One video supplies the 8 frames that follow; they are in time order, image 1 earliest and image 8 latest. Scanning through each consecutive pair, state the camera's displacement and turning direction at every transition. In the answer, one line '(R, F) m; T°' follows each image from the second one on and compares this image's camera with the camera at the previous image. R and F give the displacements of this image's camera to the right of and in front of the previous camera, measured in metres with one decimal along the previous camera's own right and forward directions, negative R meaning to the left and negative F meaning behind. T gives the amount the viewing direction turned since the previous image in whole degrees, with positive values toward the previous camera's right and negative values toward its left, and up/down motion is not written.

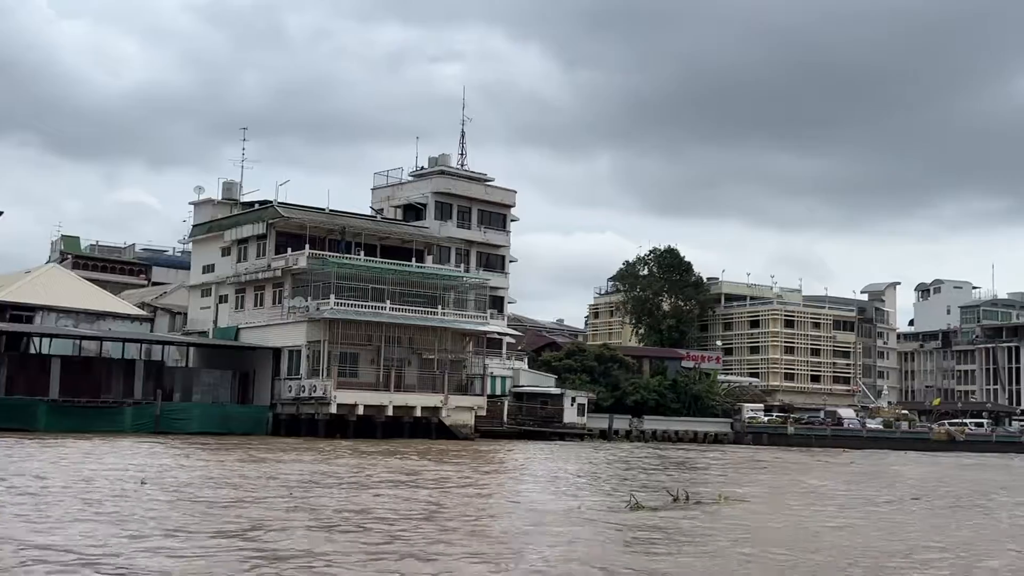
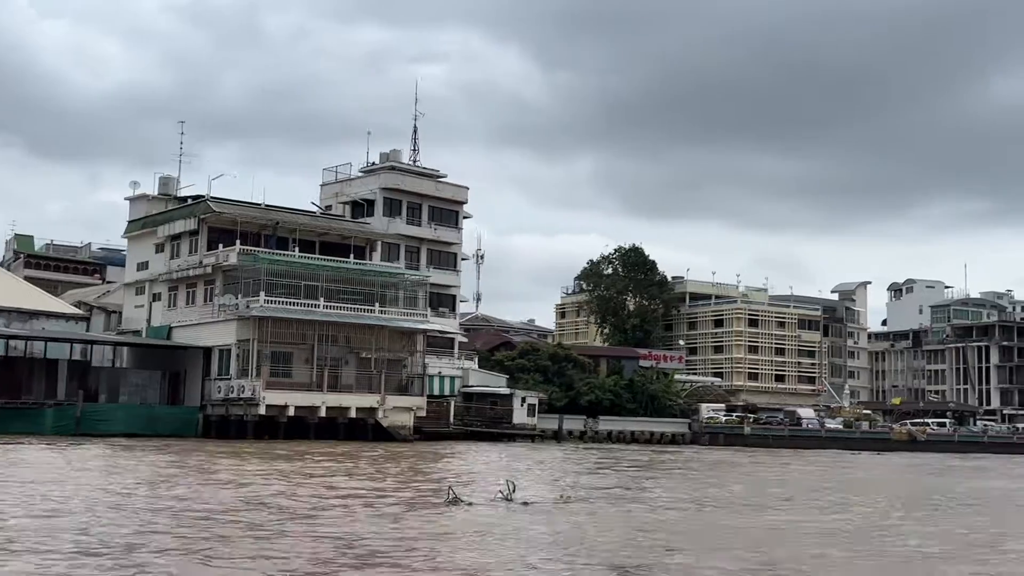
(+1.9, +1.2) m; +1°
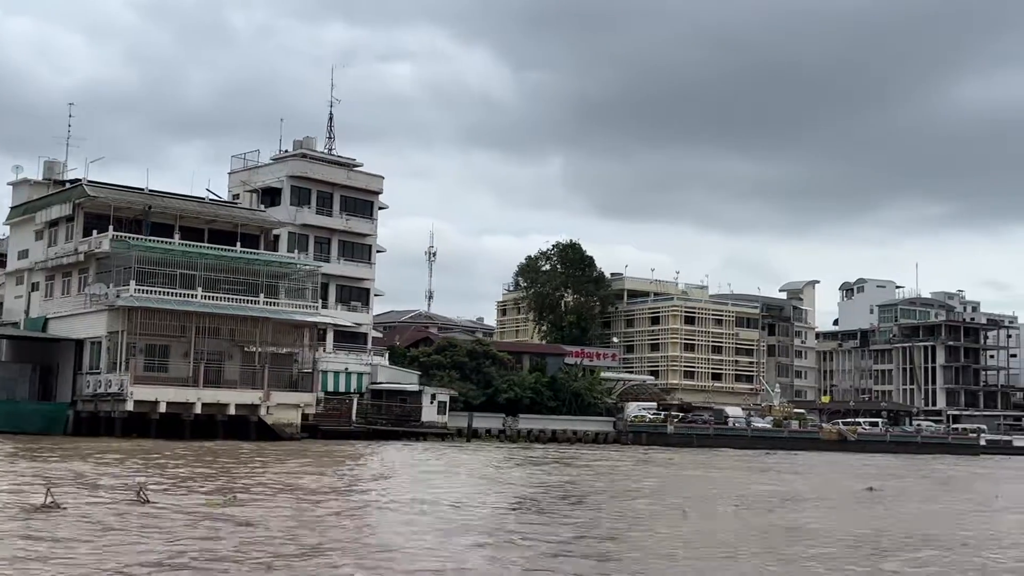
(+3.0, +2.0) m; +1°
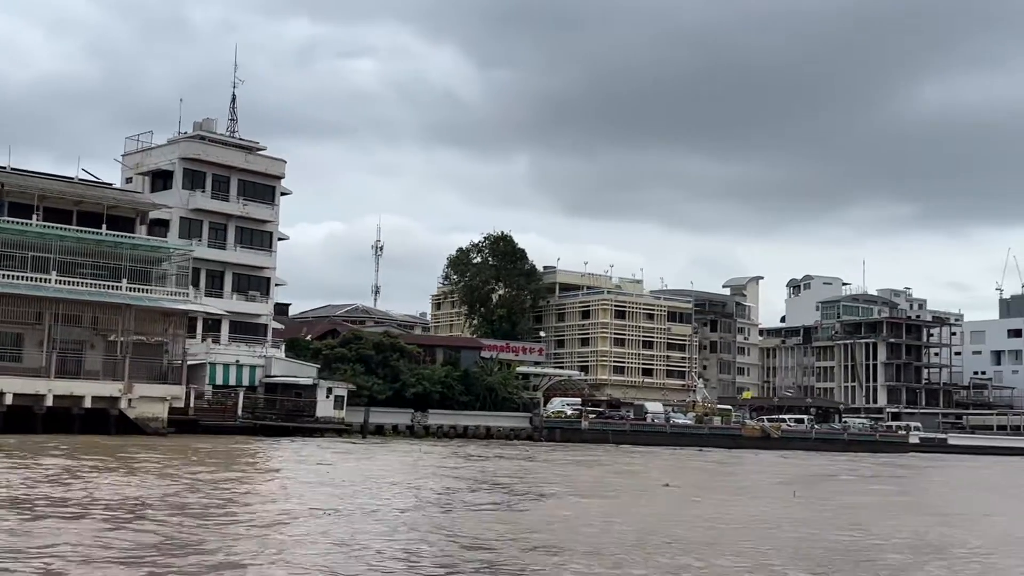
(+3.1, +2.2) m; +2°
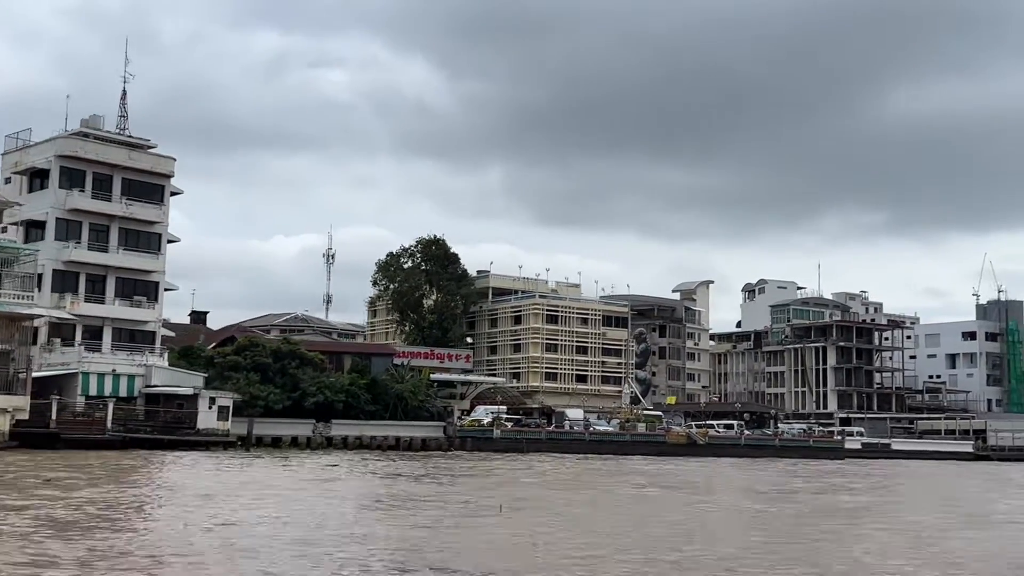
(+3.7, +2.6) m; +1°
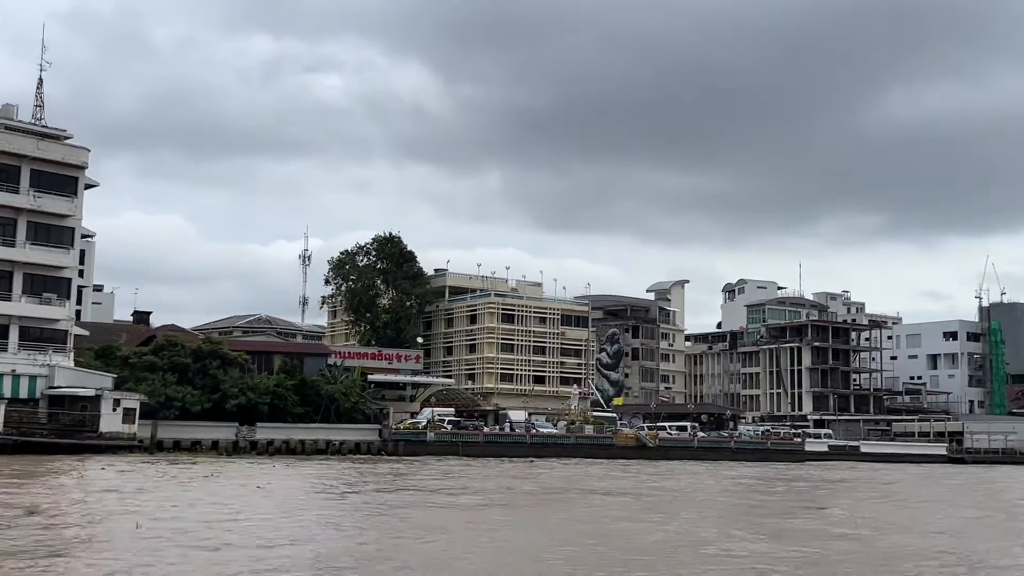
(+3.2, +2.4) m; 0°
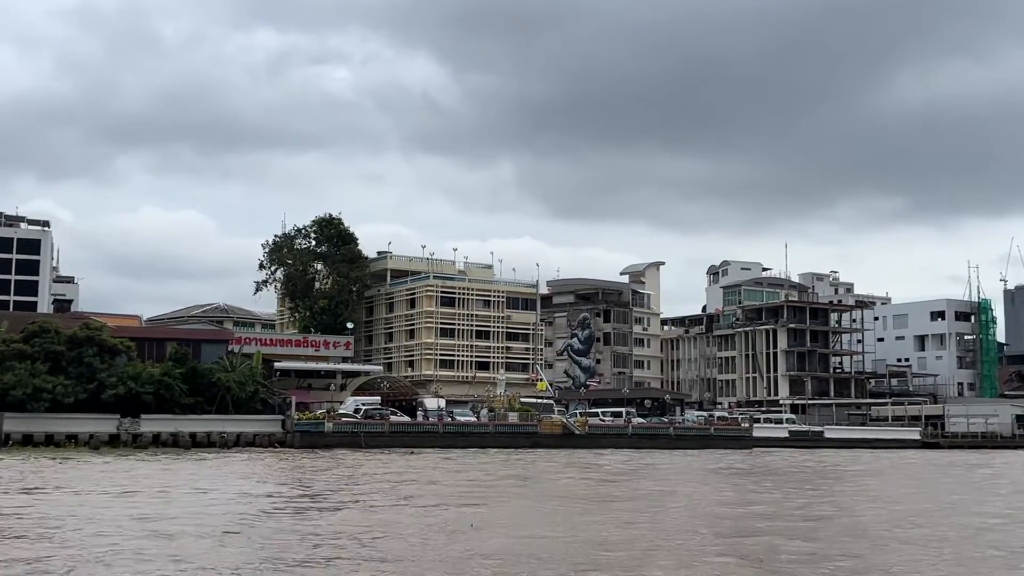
(+5.2, +3.9) m; -1°
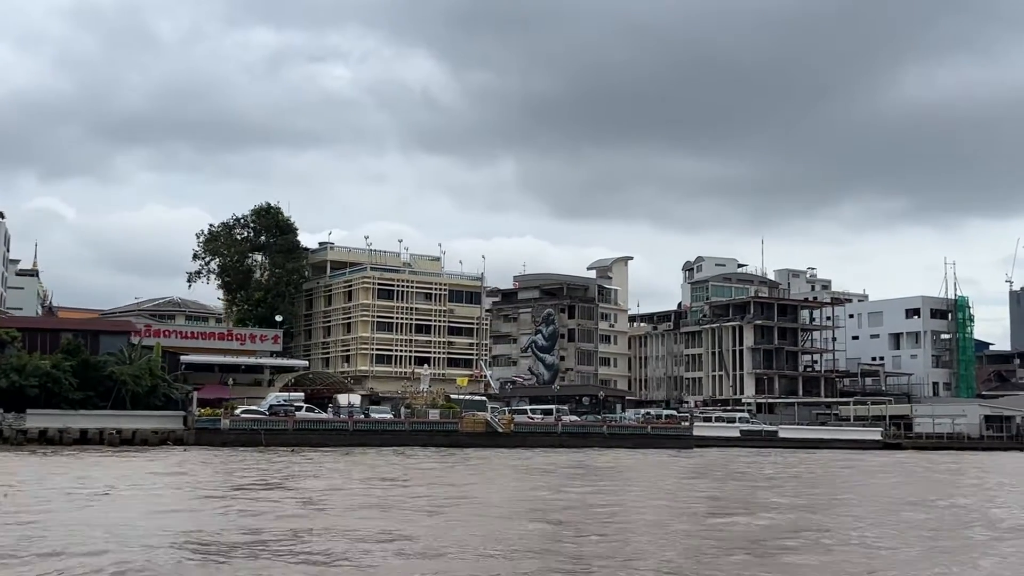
(+3.9, +2.8) m; 0°
